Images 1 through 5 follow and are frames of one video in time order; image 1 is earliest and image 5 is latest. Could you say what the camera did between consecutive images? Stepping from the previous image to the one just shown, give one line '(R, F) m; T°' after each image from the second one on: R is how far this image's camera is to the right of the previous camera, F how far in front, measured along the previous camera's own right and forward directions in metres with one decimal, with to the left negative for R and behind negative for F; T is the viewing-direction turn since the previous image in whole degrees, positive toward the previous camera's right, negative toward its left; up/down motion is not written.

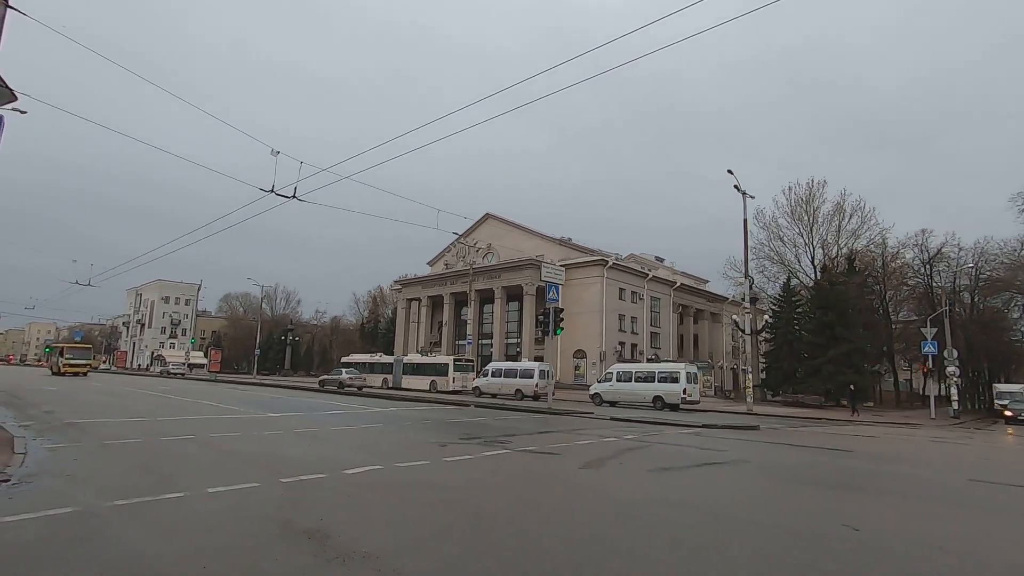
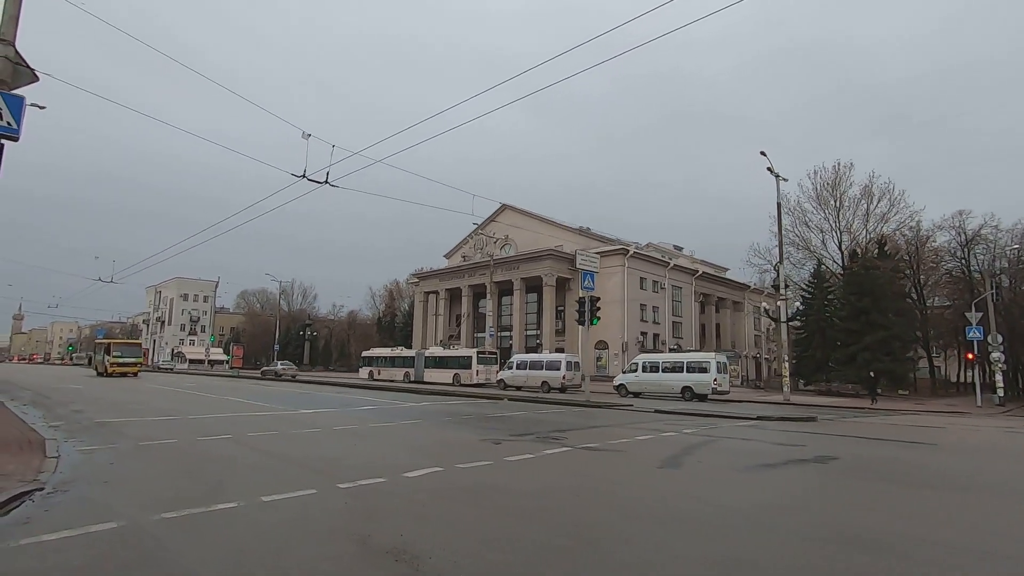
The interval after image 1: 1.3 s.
(-0.9, +1.0) m; -1°
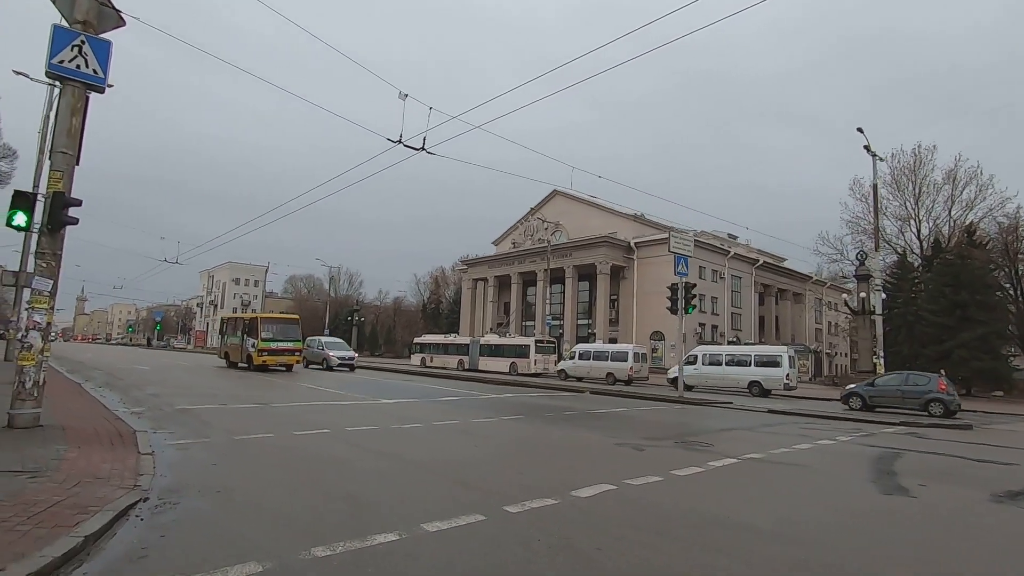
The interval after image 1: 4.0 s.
(-2.0, +1.8) m; -4°
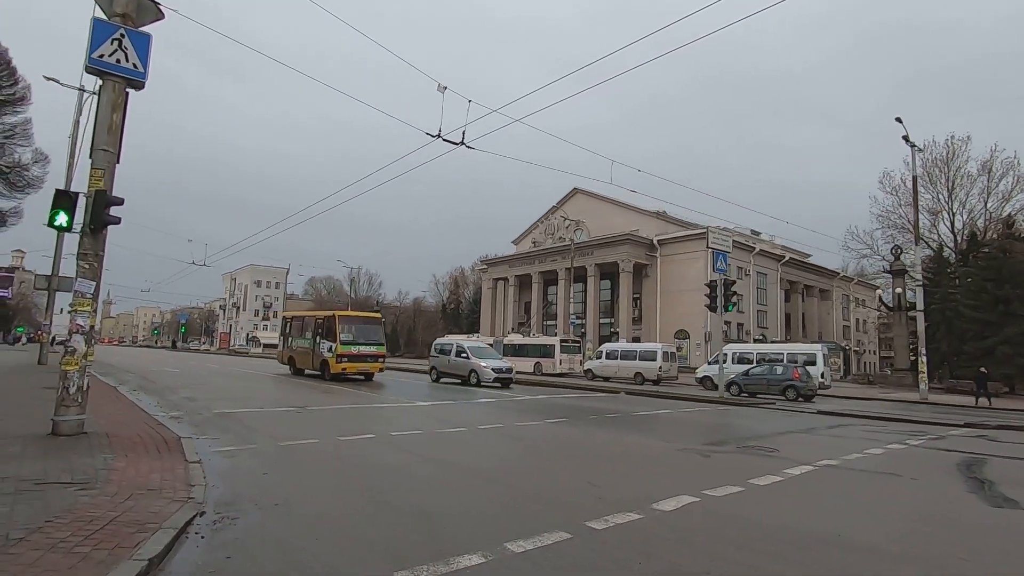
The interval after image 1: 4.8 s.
(-0.7, +0.5) m; -2°
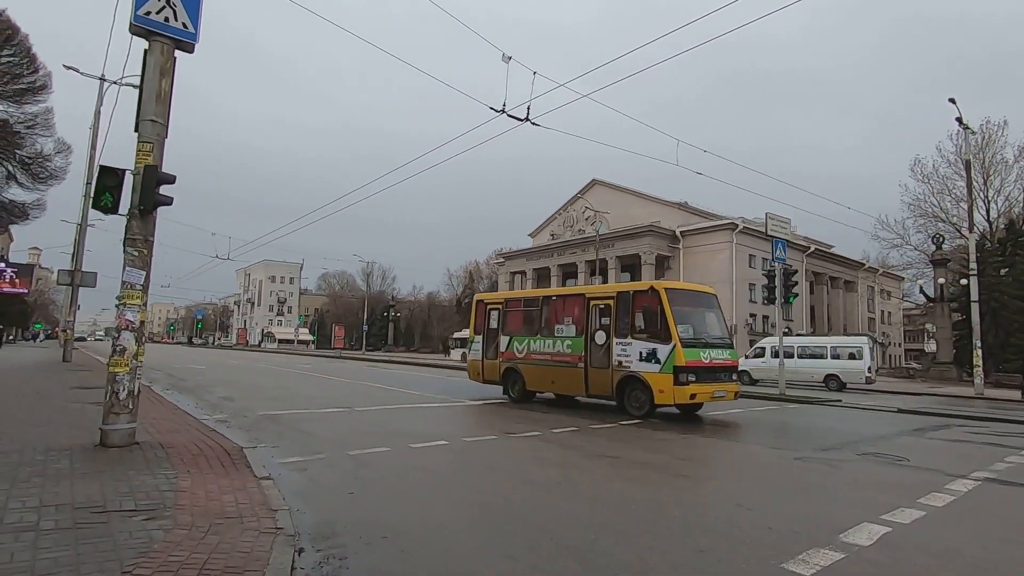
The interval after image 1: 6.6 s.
(-1.4, +1.2) m; -1°
